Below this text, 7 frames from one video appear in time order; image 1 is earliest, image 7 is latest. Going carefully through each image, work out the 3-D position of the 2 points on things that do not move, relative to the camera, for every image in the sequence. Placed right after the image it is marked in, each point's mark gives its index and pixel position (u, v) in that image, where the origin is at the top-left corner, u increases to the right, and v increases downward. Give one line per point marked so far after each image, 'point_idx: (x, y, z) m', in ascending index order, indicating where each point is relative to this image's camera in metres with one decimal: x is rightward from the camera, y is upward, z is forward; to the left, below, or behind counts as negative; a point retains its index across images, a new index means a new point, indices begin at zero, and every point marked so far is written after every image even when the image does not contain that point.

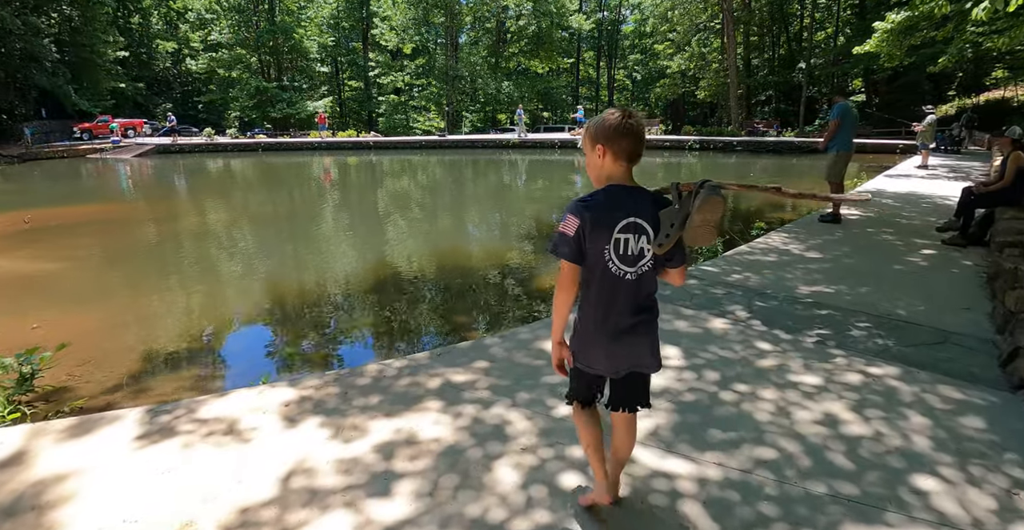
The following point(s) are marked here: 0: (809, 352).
0: (+1.5, -0.4, +3.0) m
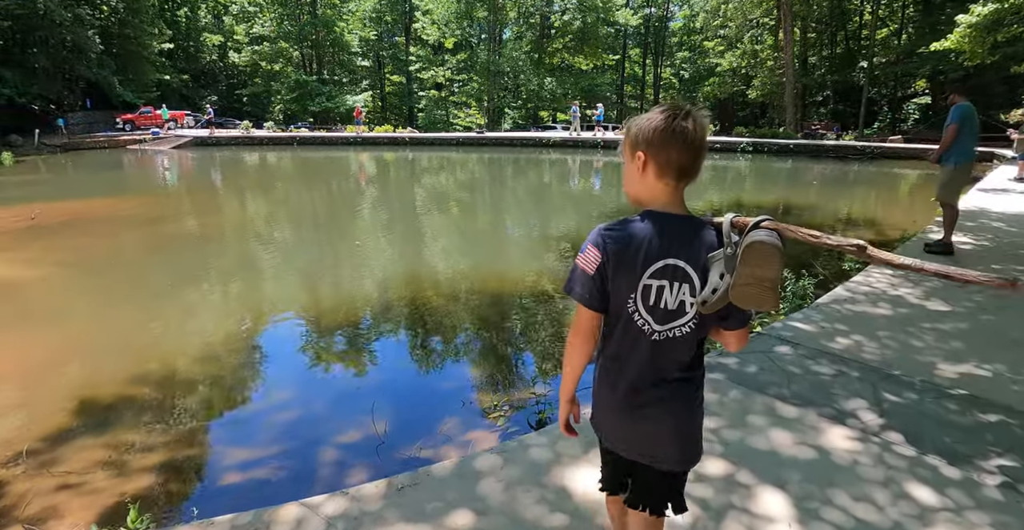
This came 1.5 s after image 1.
0: (+1.5, -0.8, +1.8) m
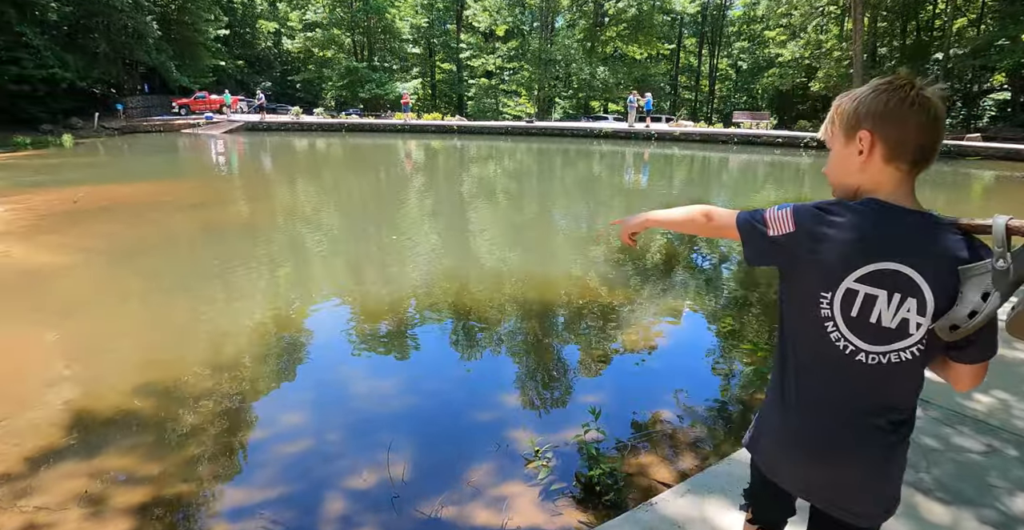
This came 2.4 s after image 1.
0: (+1.6, -0.9, +1.2) m
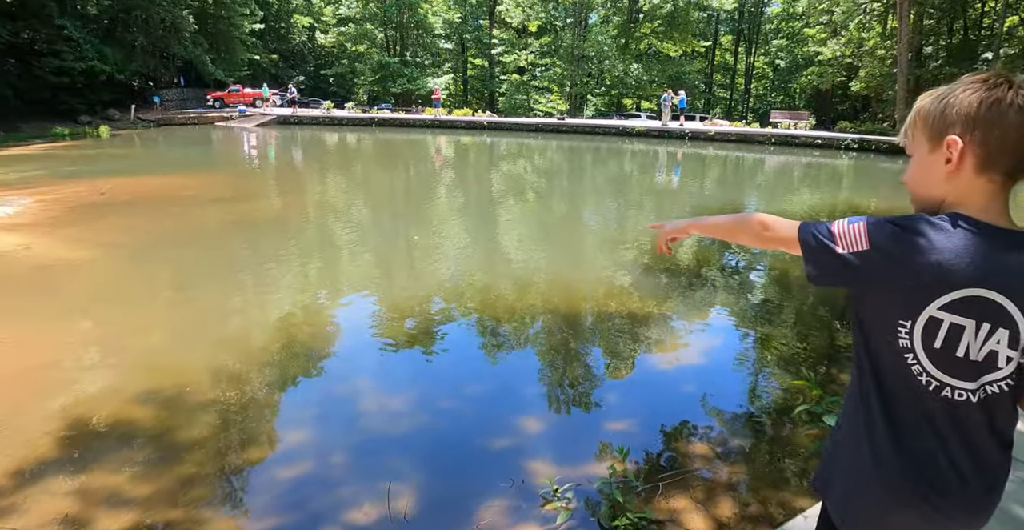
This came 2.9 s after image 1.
0: (+1.6, -1.1, +0.8) m
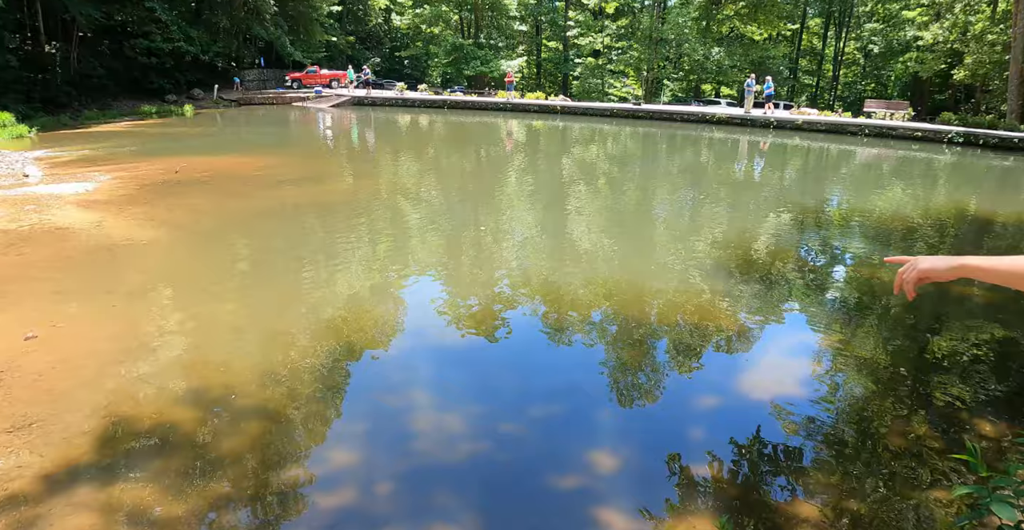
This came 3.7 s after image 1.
0: (+1.7, -1.2, +0.2) m
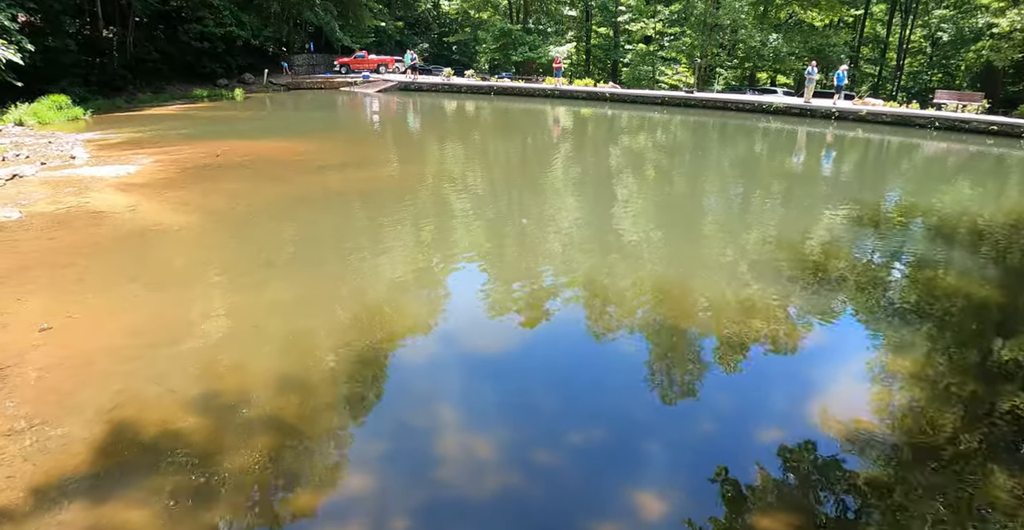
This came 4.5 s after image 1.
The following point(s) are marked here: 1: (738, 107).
0: (+1.6, -1.4, -0.3) m
1: (+7.6, +5.3, +19.9) m
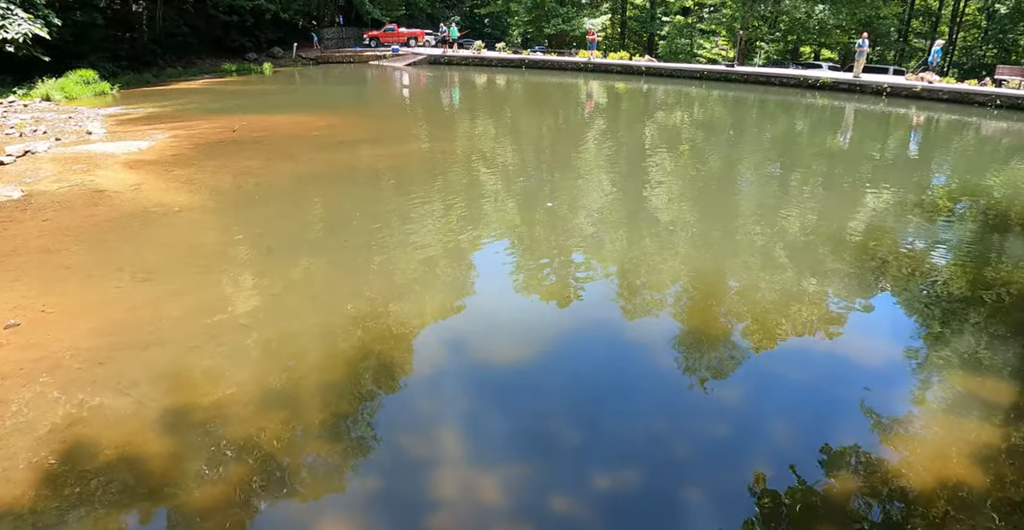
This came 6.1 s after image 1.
0: (+1.5, -1.5, -0.7) m
1: (+8.7, +5.9, +18.8) m
